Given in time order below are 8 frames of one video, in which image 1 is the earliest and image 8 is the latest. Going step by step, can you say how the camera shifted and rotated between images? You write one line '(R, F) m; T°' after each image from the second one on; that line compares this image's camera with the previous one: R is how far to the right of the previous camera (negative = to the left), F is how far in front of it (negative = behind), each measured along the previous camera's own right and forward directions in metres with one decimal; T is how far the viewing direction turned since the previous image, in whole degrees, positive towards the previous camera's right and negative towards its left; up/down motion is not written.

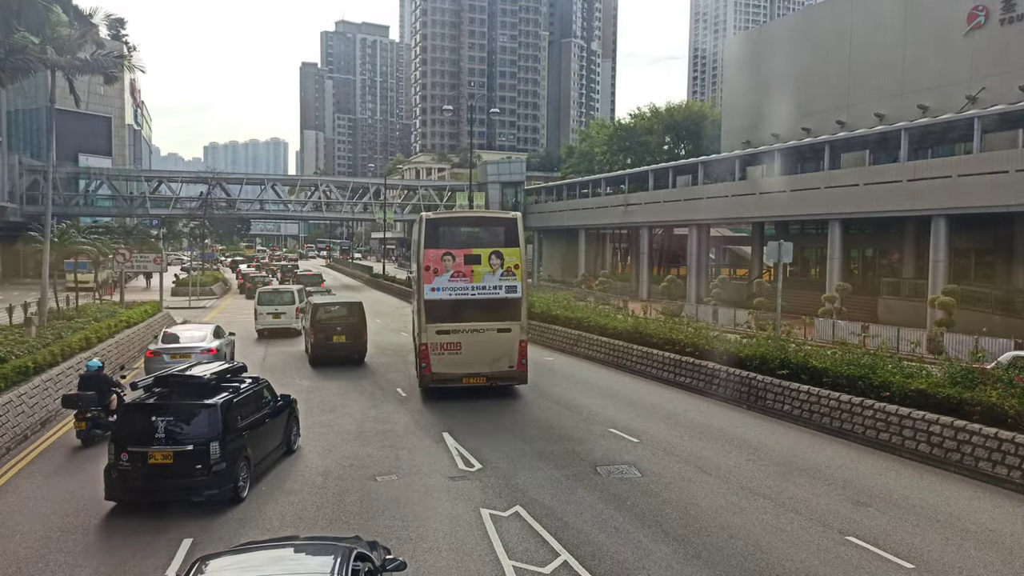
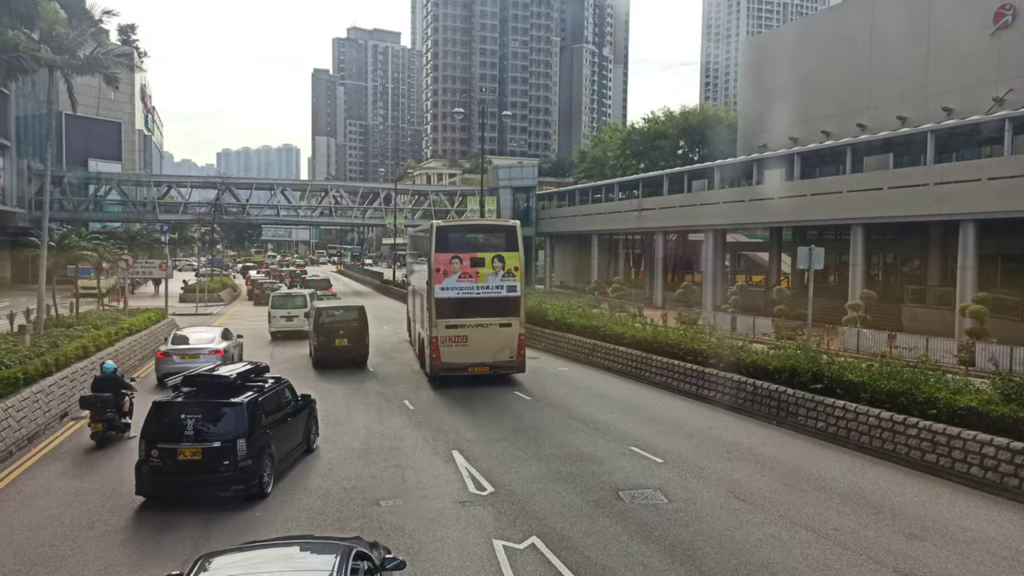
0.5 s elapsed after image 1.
(-0.1, +0.9) m; -1°
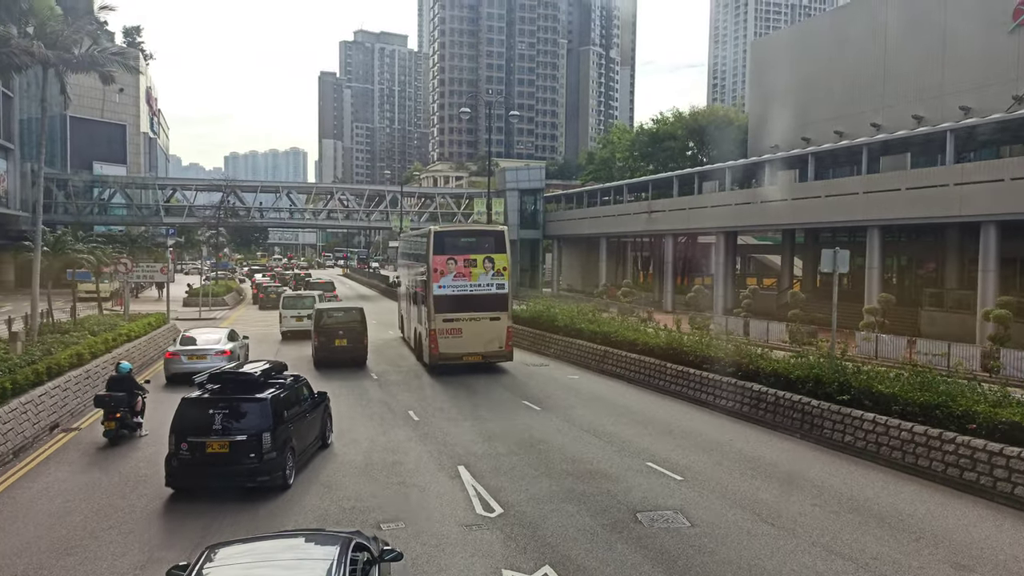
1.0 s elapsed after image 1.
(0.0, +0.7) m; -1°
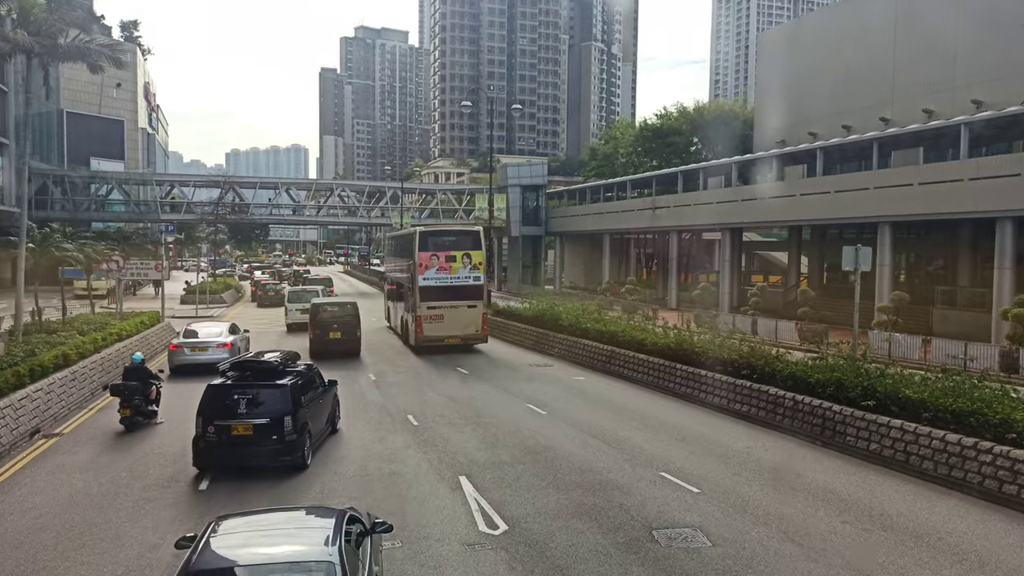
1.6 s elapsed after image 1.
(-0.1, +0.7) m; 0°
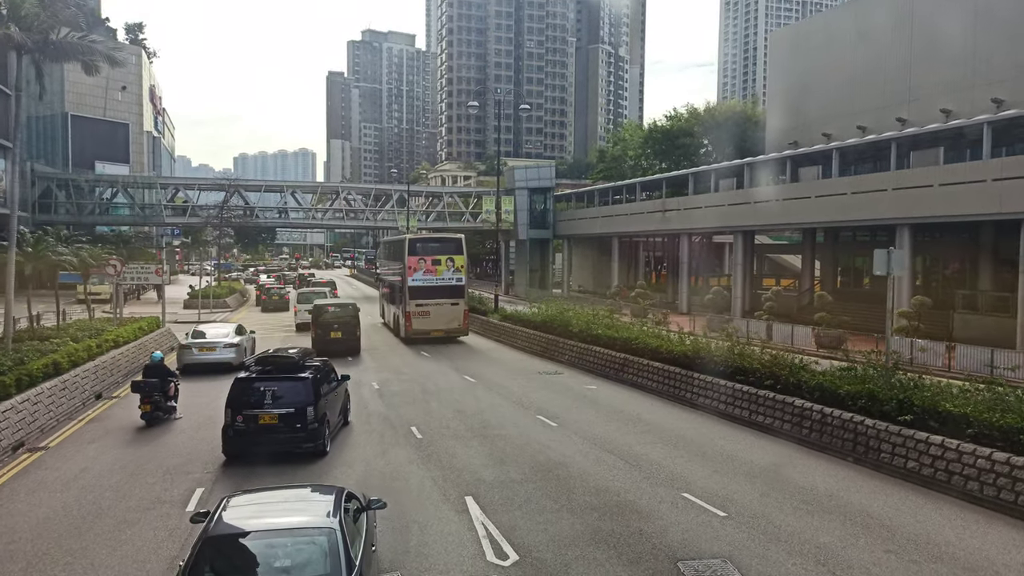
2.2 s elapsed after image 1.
(0.0, +0.8) m; -1°
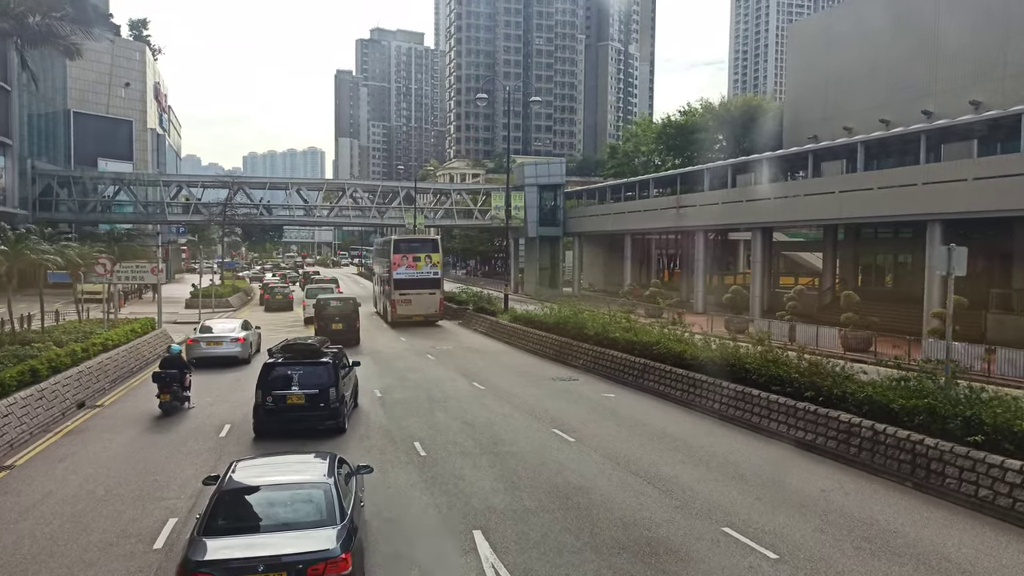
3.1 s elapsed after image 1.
(-0.1, +1.3) m; -1°
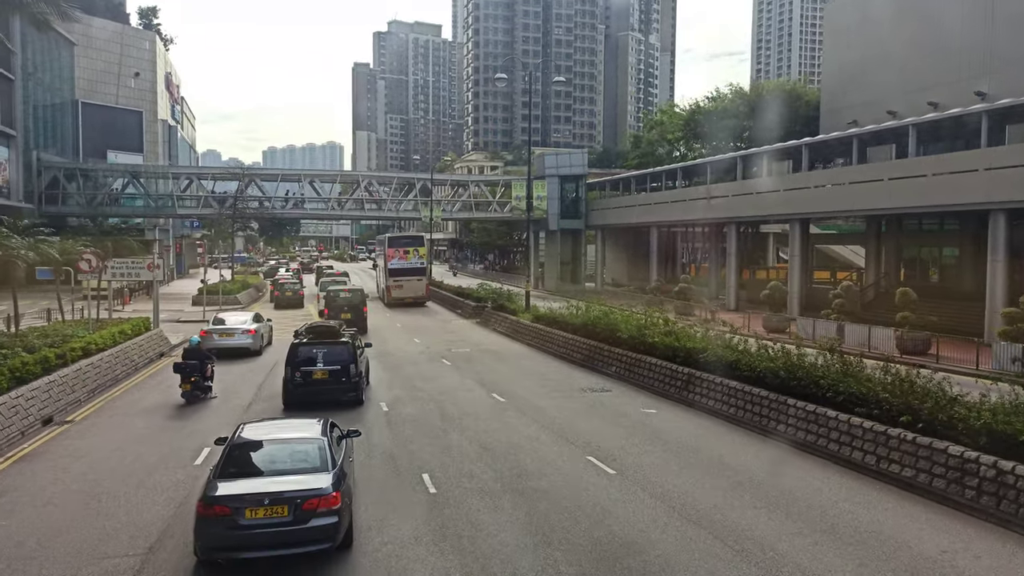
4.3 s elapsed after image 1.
(-0.2, +2.2) m; -2°
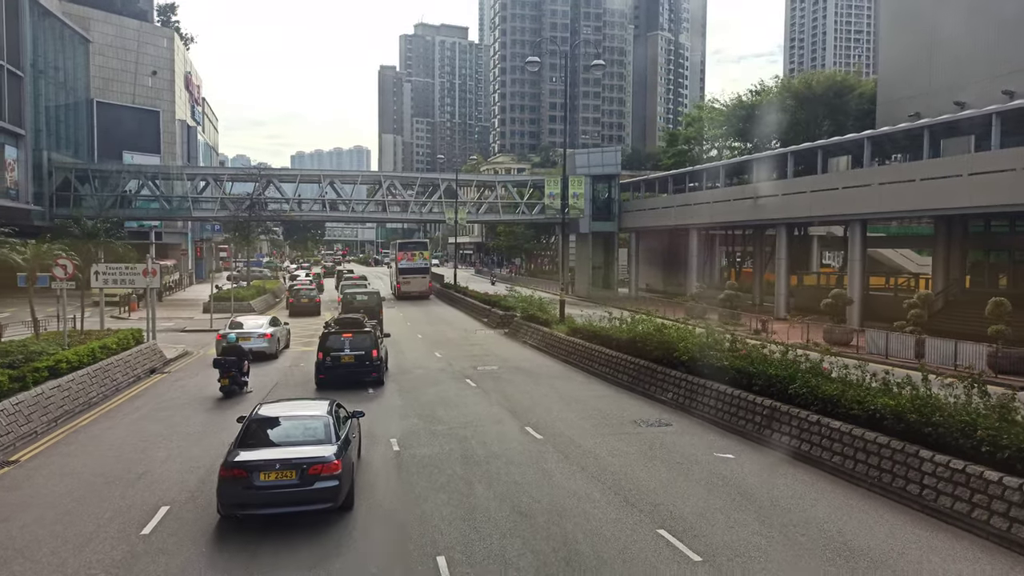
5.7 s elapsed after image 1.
(-0.3, +2.9) m; -2°
